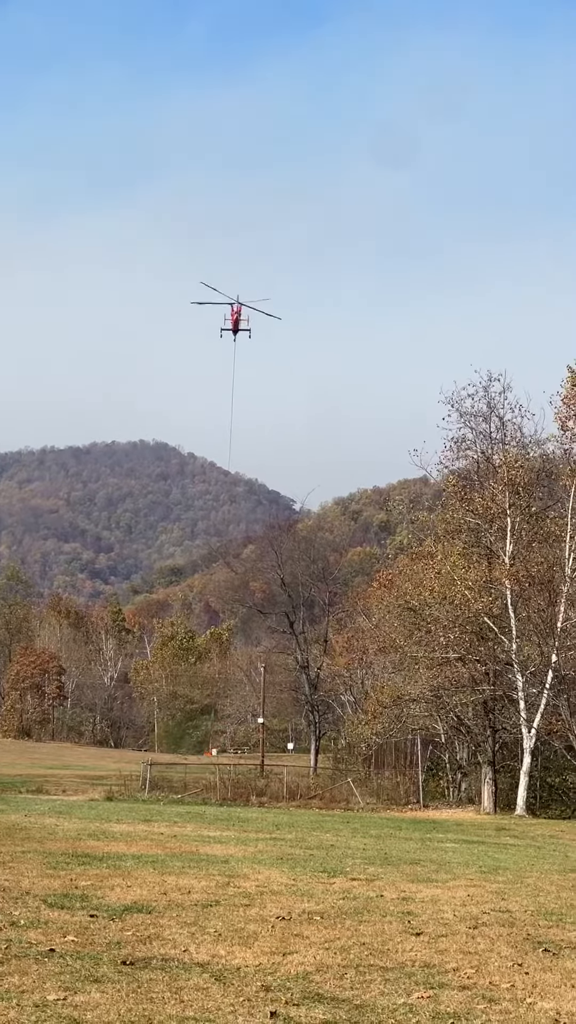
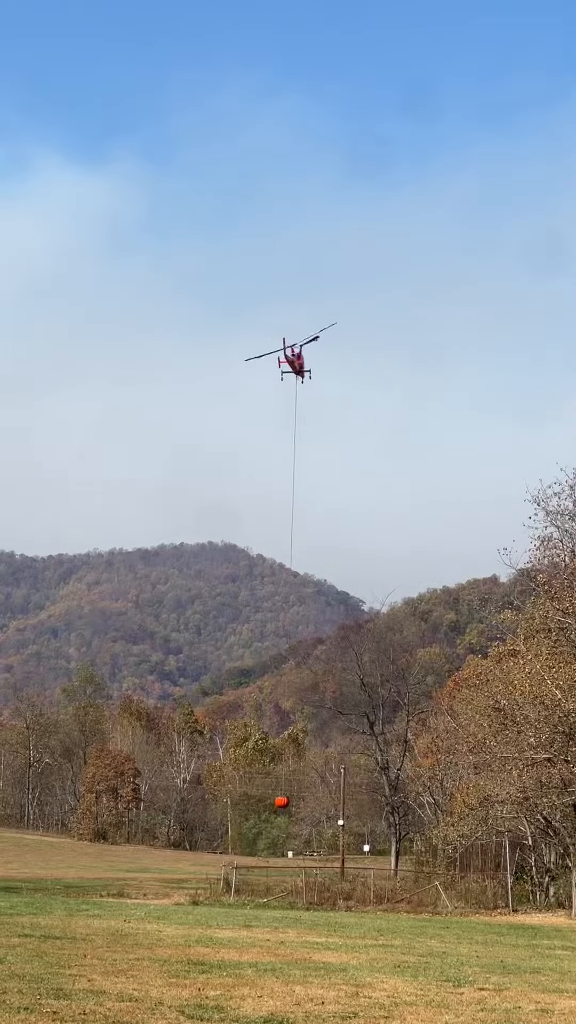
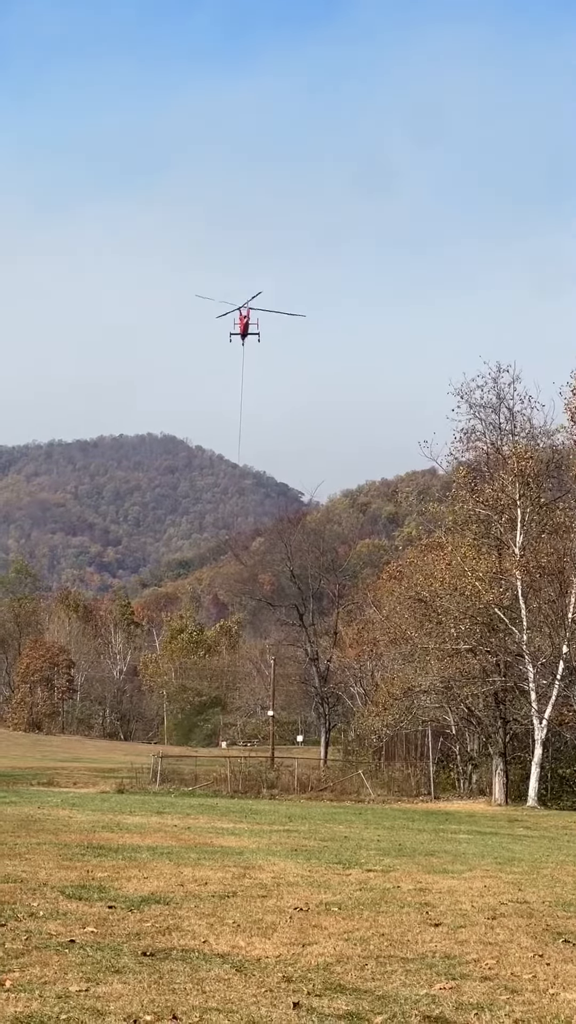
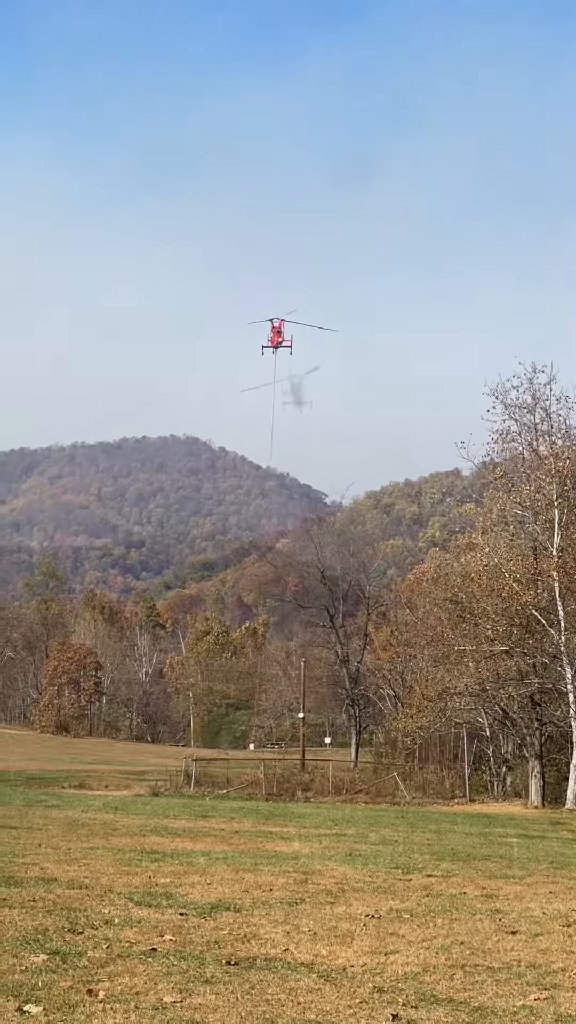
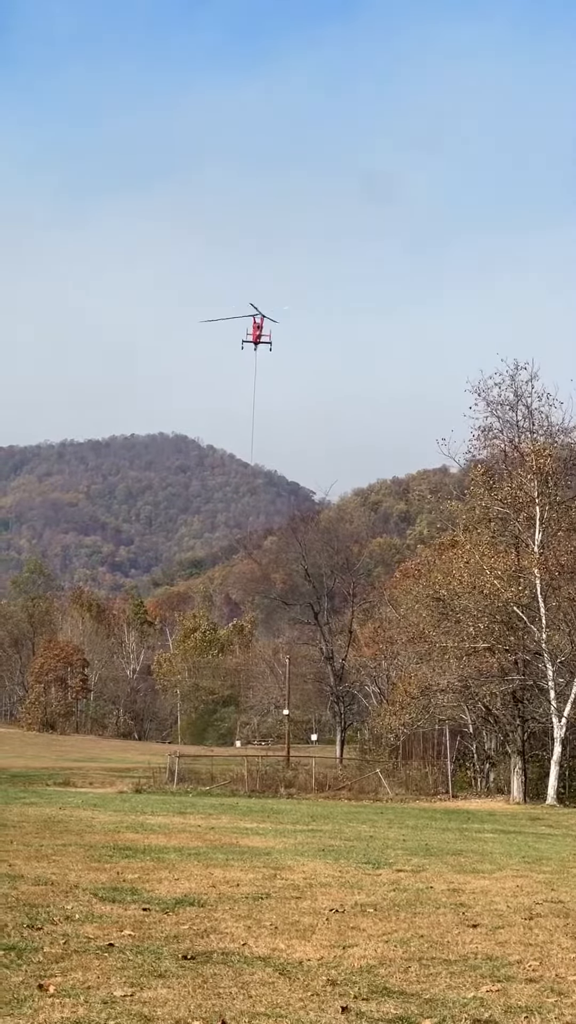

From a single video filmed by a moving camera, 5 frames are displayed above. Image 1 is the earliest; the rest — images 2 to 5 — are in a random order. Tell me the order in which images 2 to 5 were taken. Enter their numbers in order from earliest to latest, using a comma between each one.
3, 5, 4, 2
